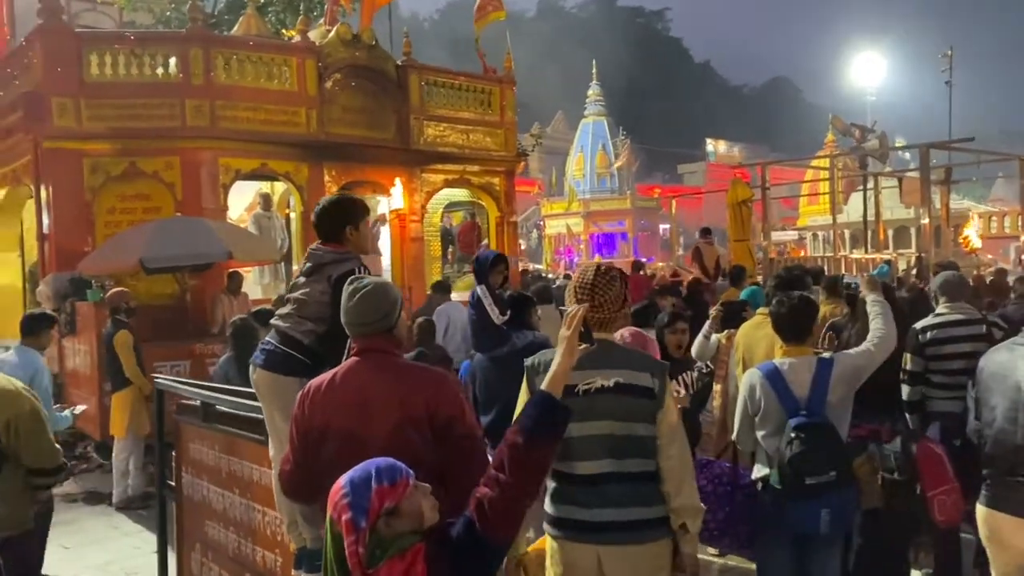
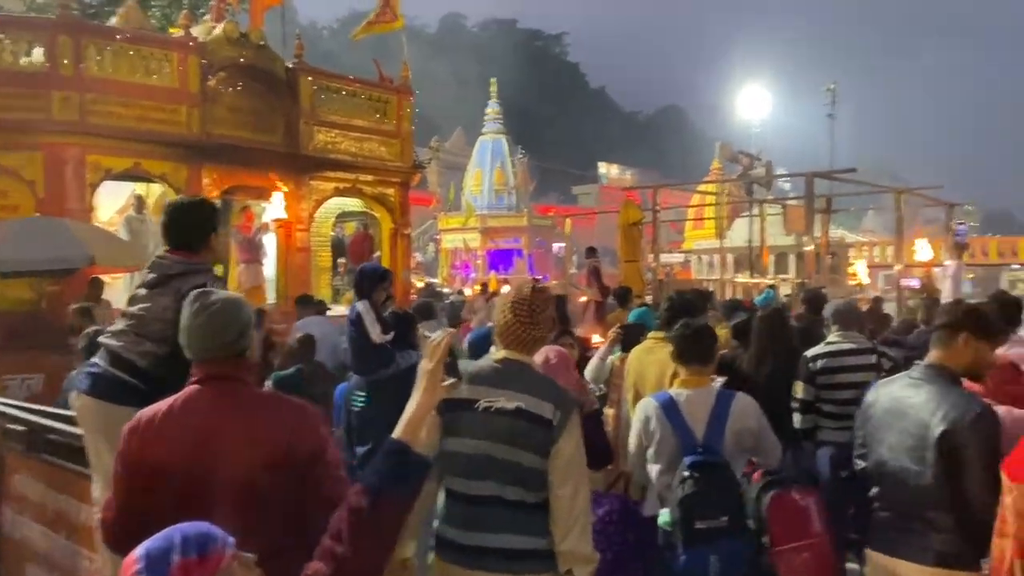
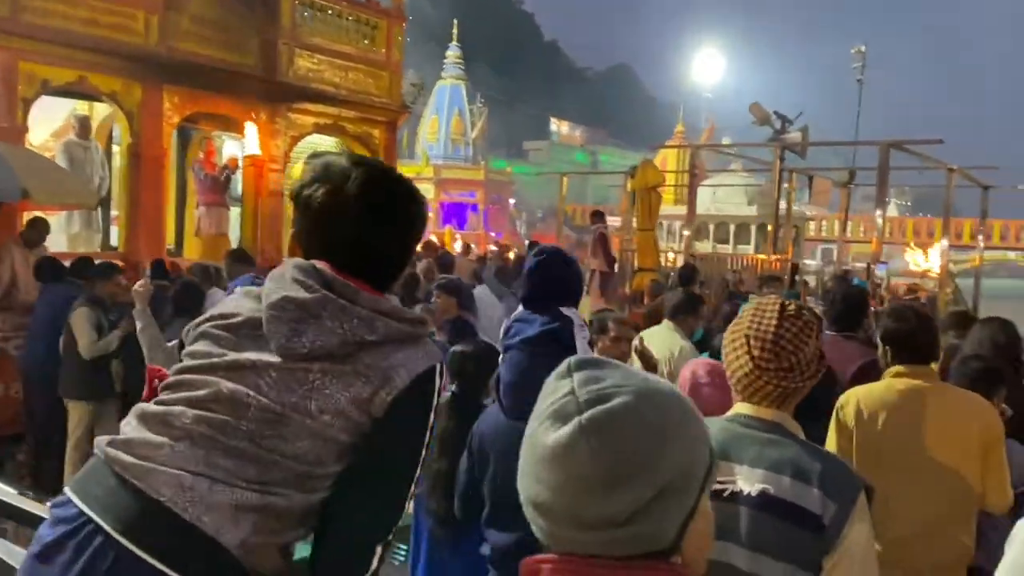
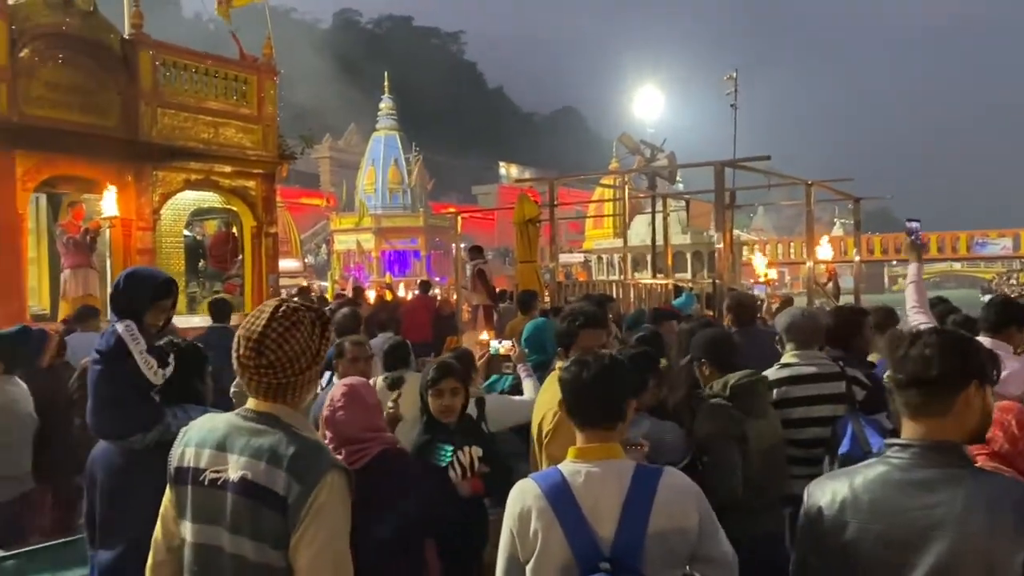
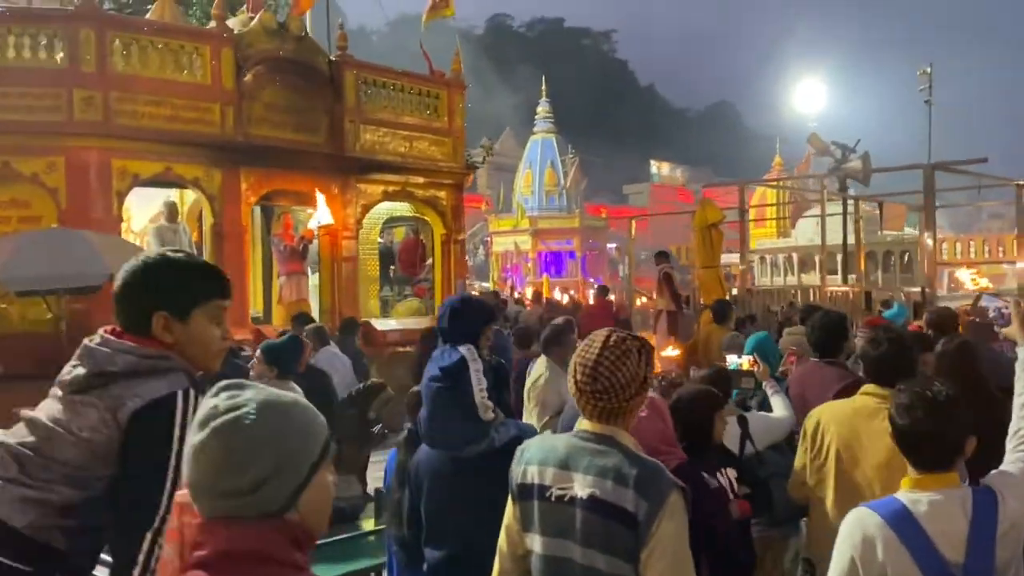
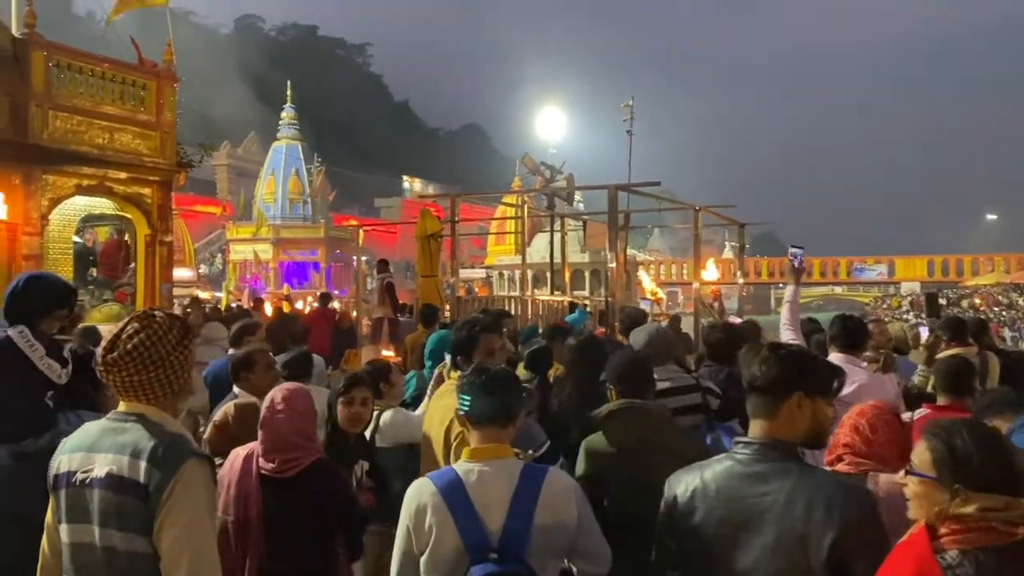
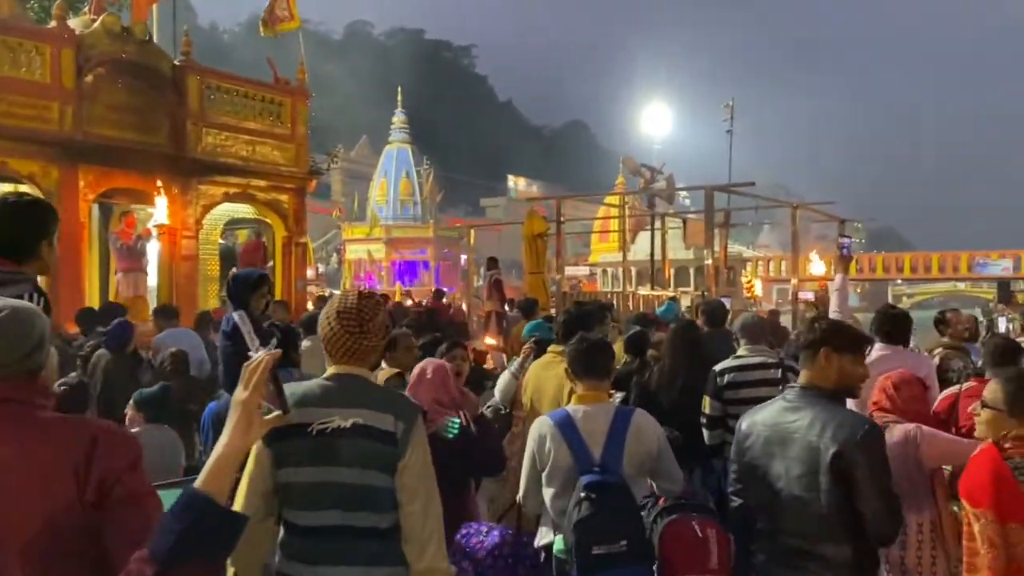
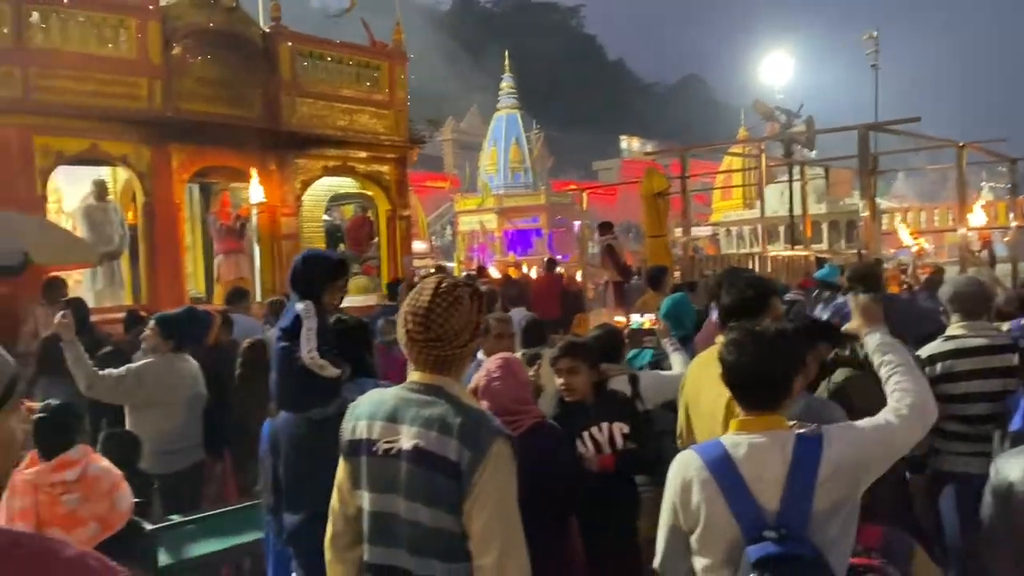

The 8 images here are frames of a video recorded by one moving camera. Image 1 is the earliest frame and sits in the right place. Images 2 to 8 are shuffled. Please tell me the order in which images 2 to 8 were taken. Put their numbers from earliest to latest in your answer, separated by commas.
2, 7, 6, 4, 8, 5, 3
